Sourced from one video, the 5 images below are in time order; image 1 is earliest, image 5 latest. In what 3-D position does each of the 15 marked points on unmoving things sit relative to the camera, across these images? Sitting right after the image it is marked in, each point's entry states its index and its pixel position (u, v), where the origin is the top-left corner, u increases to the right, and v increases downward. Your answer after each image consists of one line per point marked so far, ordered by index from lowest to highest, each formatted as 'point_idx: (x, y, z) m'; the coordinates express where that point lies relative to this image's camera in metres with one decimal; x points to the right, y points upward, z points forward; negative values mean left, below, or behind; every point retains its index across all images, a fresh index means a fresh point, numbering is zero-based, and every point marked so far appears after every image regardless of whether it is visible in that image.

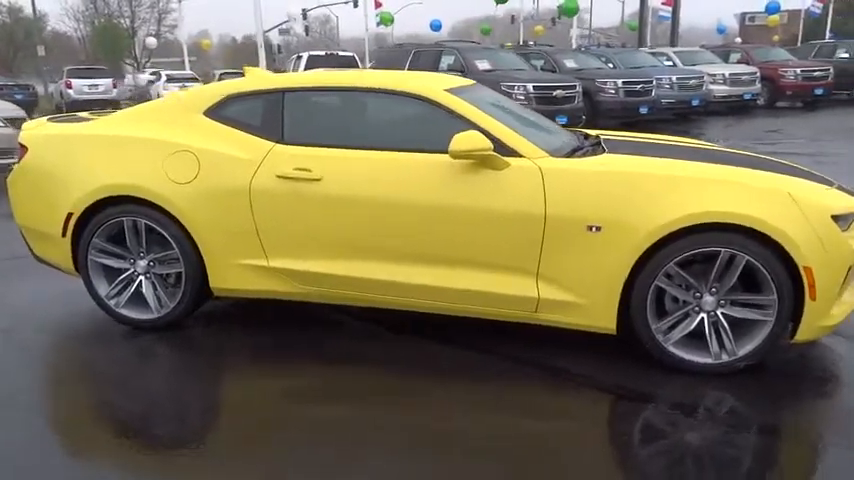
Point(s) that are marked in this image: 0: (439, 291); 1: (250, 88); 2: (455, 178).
0: (+0.1, -0.3, +4.0) m
1: (-0.9, +0.8, +4.4) m
2: (+0.1, +0.3, +3.9) m
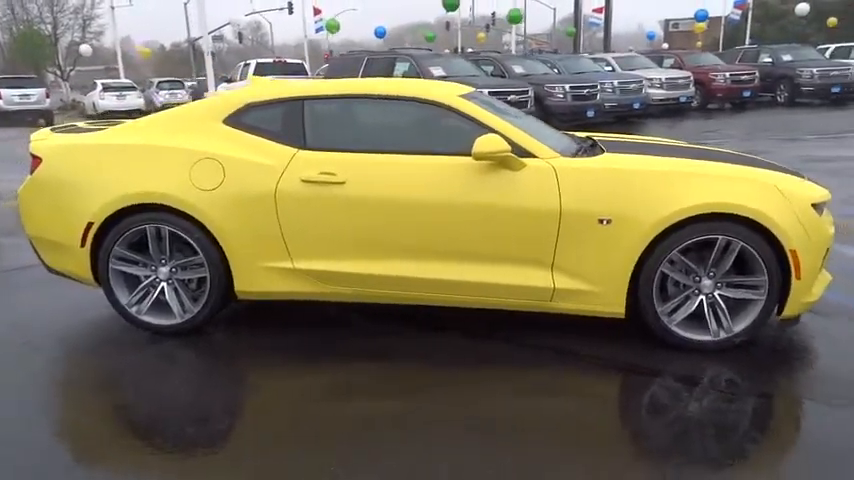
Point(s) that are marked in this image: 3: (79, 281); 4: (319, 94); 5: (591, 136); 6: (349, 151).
0: (+0.2, -0.2, +4.3) m
1: (-0.9, +0.8, +4.5) m
2: (+0.2, +0.3, +4.2) m
3: (-2.0, -0.2, +4.8) m
4: (-0.6, +0.8, +4.5) m
5: (+1.0, +0.6, +5.1) m
6: (-0.4, +0.5, +4.4) m
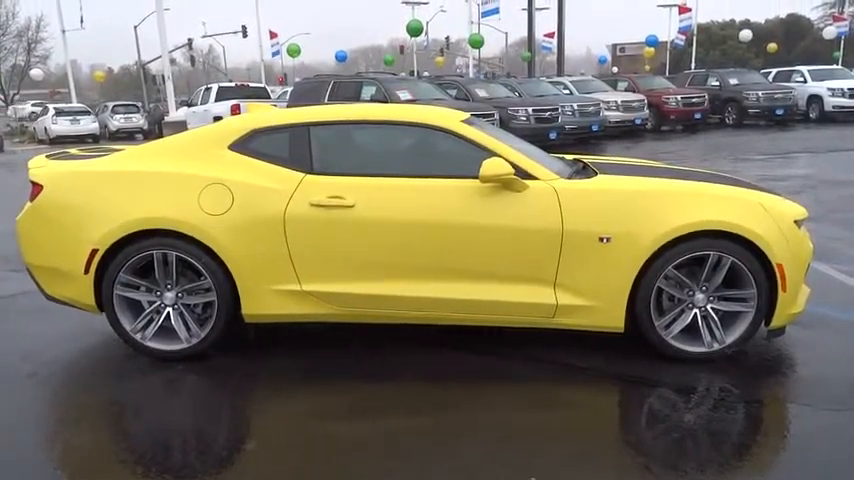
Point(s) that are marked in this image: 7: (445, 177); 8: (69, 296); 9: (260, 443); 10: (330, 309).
0: (+0.2, -0.3, +4.5) m
1: (-0.9, +0.7, +4.6) m
2: (+0.3, +0.2, +4.4) m
3: (-2.0, -0.4, +4.8) m
4: (-0.6, +0.7, +4.6) m
5: (+1.0, +0.5, +5.4) m
6: (-0.4, +0.4, +4.5) m
7: (+0.1, +0.3, +4.5) m
8: (-2.0, -0.3, +4.7) m
9: (-0.8, -1.0, +3.9) m
10: (-0.5, -0.4, +4.5) m
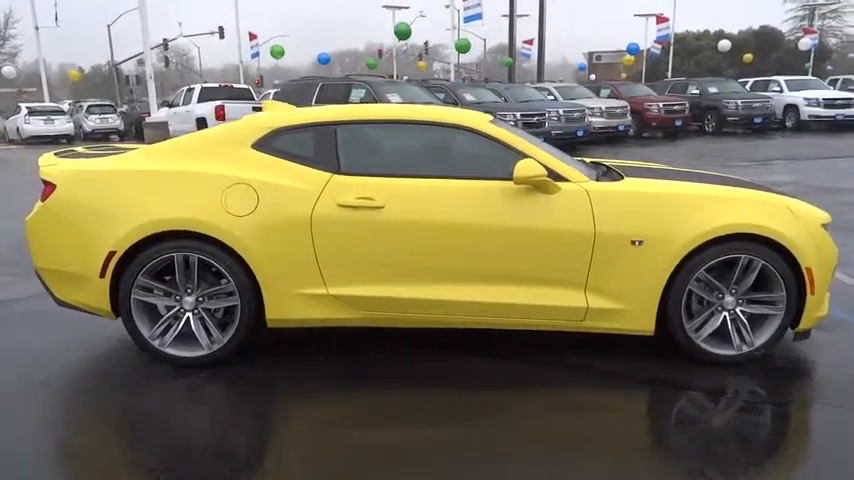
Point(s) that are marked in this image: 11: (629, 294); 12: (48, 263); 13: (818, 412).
0: (+0.4, -0.4, +4.4) m
1: (-0.7, +0.6, +4.5) m
2: (+0.4, +0.2, +4.3) m
3: (-1.8, -0.4, +4.6) m
4: (-0.4, +0.7, +4.5) m
5: (+1.1, +0.5, +5.3) m
6: (-0.2, +0.3, +4.4) m
7: (+0.3, +0.3, +4.4) m
8: (-1.9, -0.3, +4.5) m
9: (-0.6, -1.0, +3.8) m
10: (-0.4, -0.4, +4.4) m
11: (+1.1, -0.3, +4.4) m
12: (-2.1, -0.1, +4.5) m
13: (+1.9, -0.9, +4.1) m
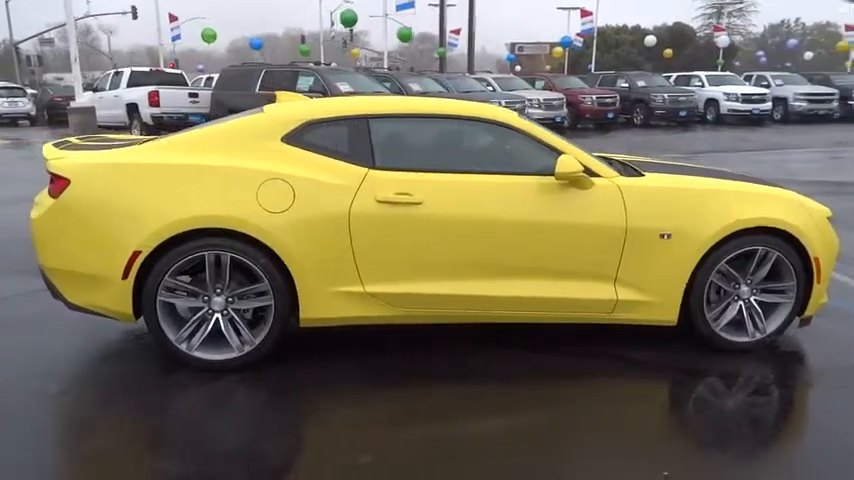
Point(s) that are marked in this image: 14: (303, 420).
0: (+0.5, -0.3, +4.4) m
1: (-0.5, +0.7, +4.4) m
2: (+0.6, +0.2, +4.4) m
3: (-1.7, -0.4, +4.3) m
4: (-0.3, +0.7, +4.5) m
5: (+1.1, +0.5, +5.5) m
6: (0.0, +0.4, +4.4) m
7: (+0.4, +0.4, +4.4) m
8: (-1.7, -0.3, +4.3) m
9: (-0.3, -1.0, +3.8) m
10: (-0.2, -0.4, +4.4) m
11: (+1.2, -0.3, +4.5) m
12: (-1.9, -0.1, +4.3) m
13: (+2.1, -0.8, +4.4) m
14: (-0.6, -0.9, +4.0) m
